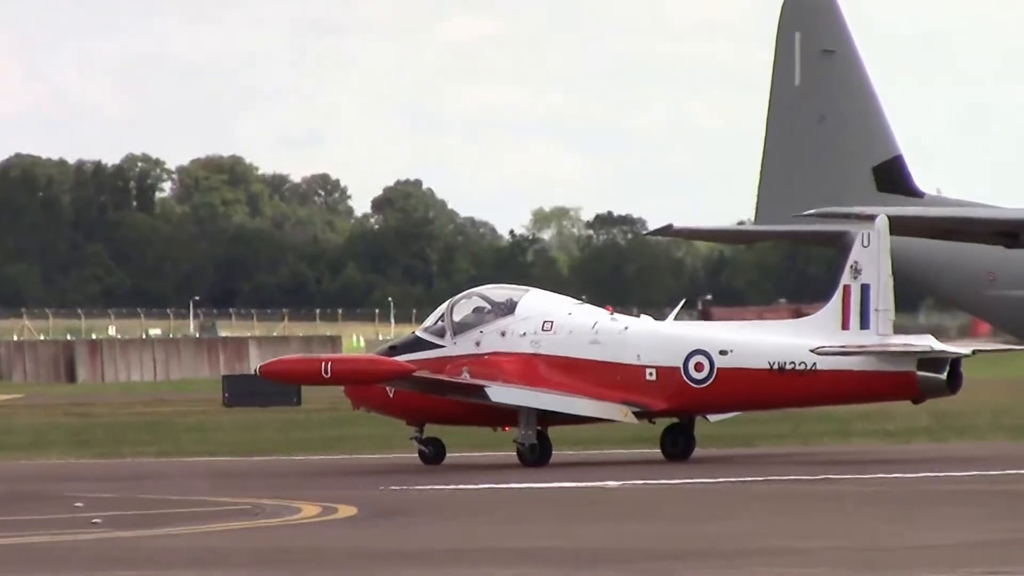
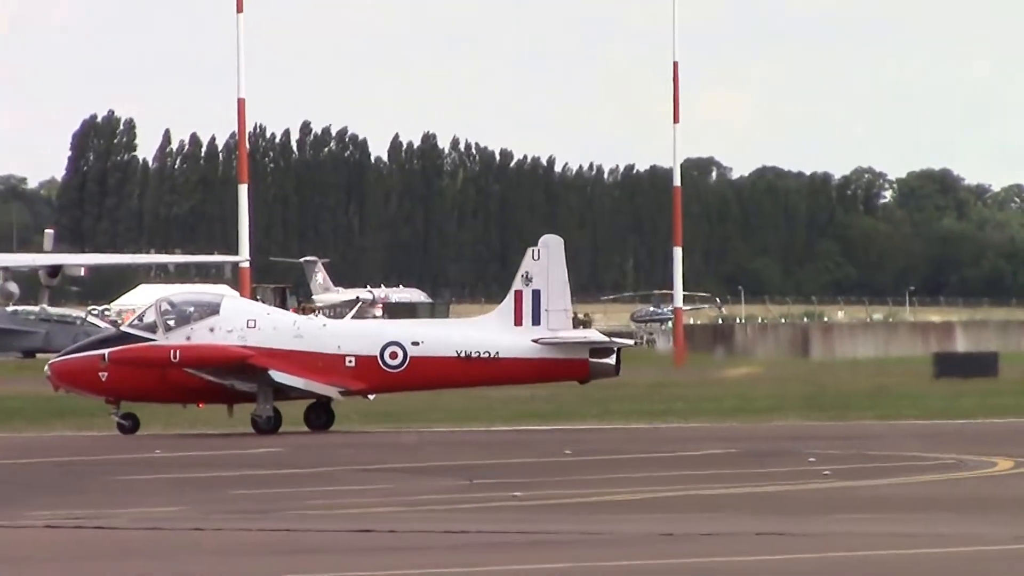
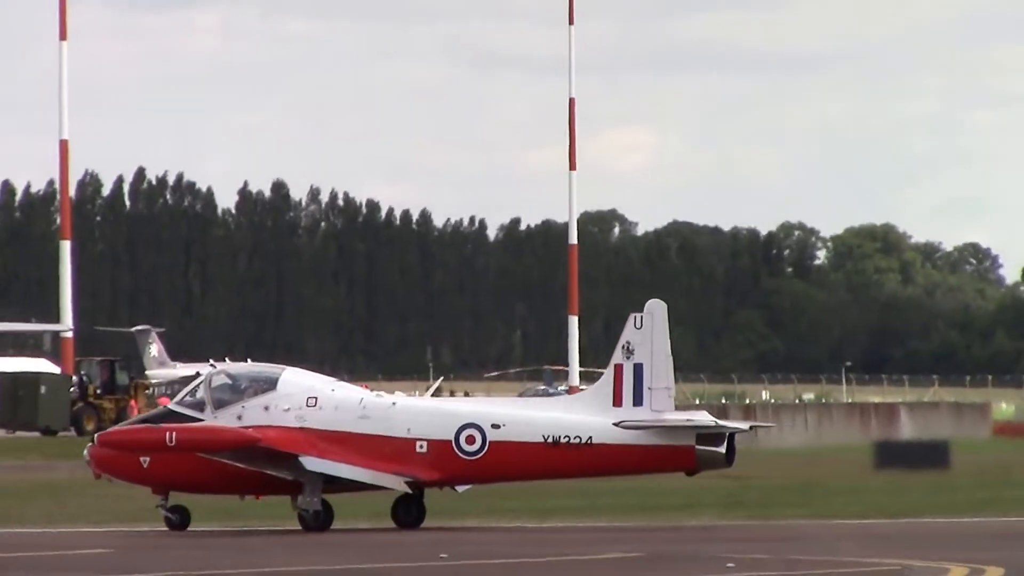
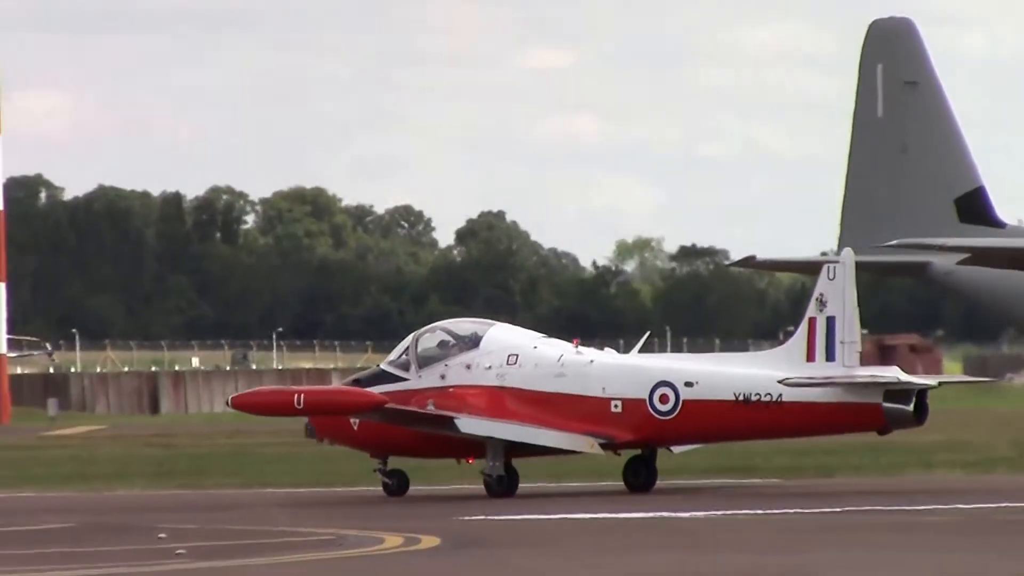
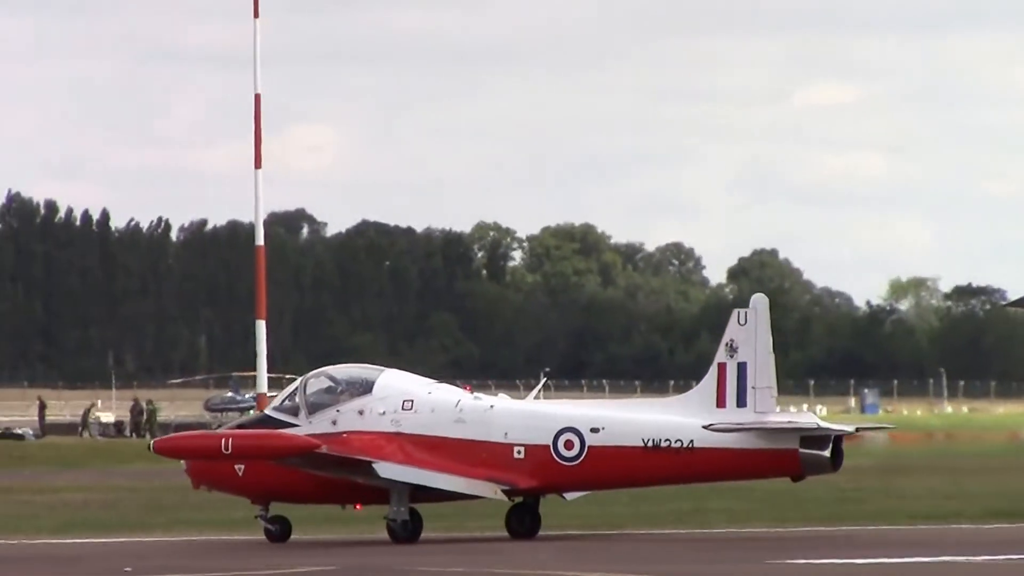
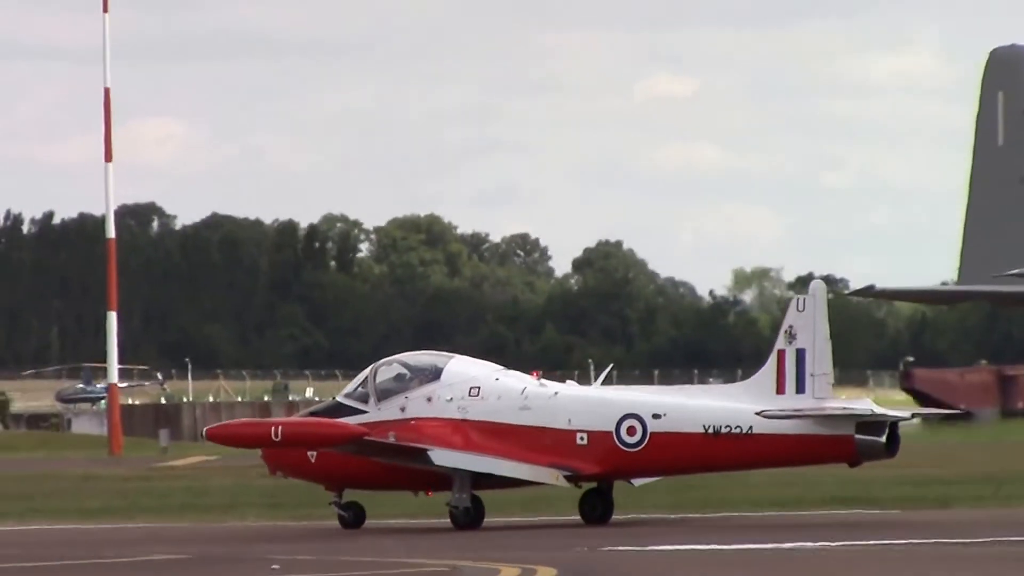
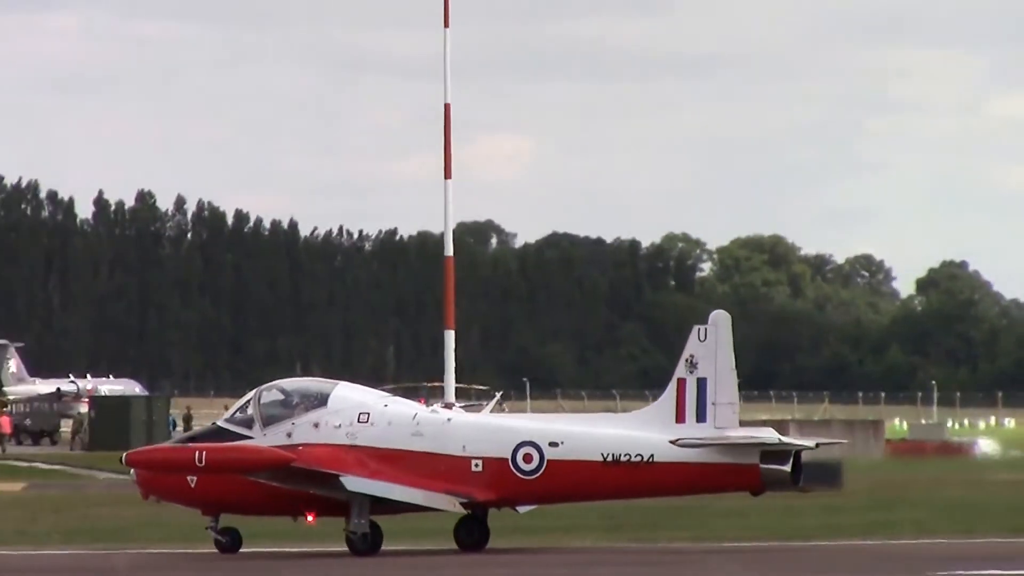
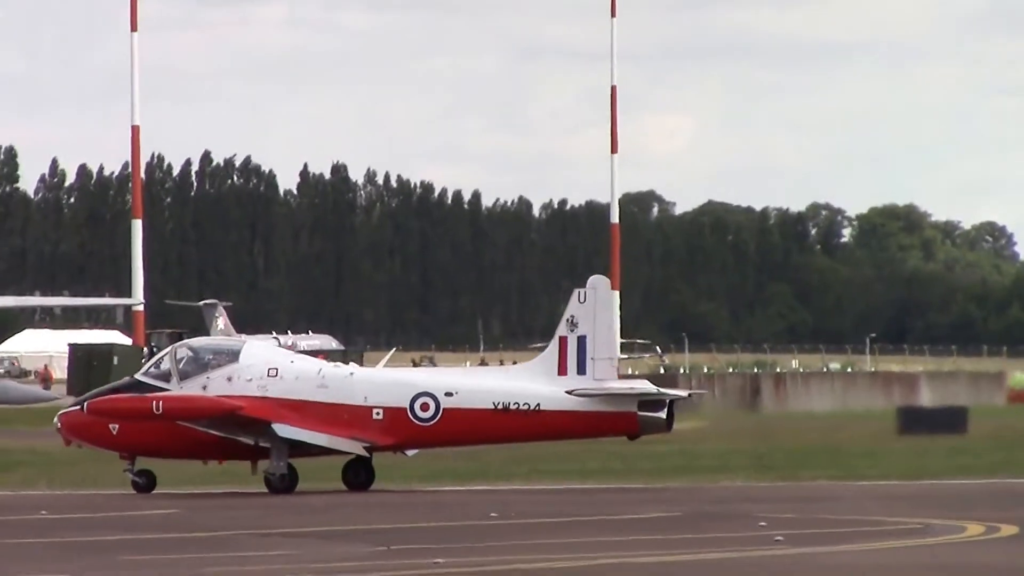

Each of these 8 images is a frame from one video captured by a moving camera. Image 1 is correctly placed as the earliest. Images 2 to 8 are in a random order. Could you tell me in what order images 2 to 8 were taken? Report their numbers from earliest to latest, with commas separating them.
4, 6, 5, 7, 3, 8, 2
